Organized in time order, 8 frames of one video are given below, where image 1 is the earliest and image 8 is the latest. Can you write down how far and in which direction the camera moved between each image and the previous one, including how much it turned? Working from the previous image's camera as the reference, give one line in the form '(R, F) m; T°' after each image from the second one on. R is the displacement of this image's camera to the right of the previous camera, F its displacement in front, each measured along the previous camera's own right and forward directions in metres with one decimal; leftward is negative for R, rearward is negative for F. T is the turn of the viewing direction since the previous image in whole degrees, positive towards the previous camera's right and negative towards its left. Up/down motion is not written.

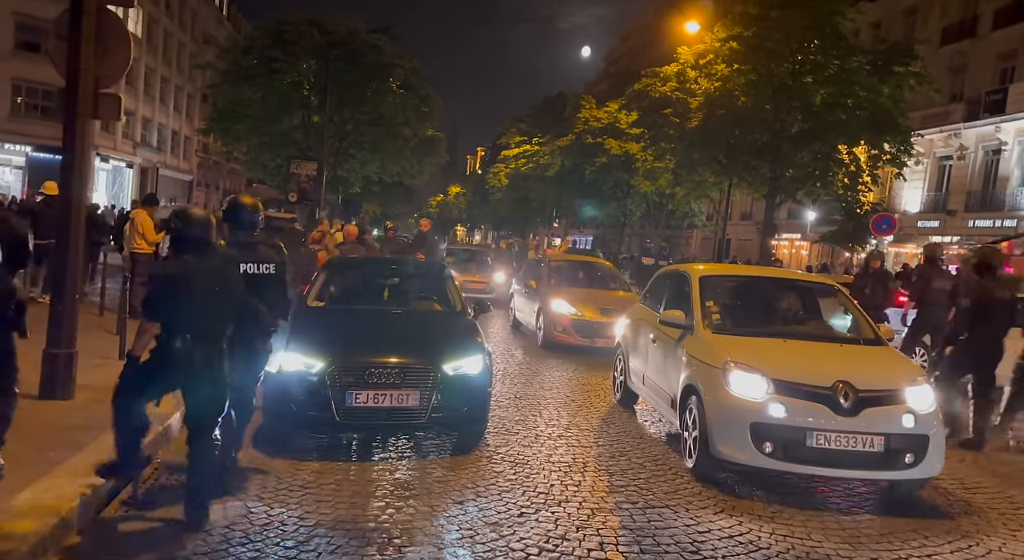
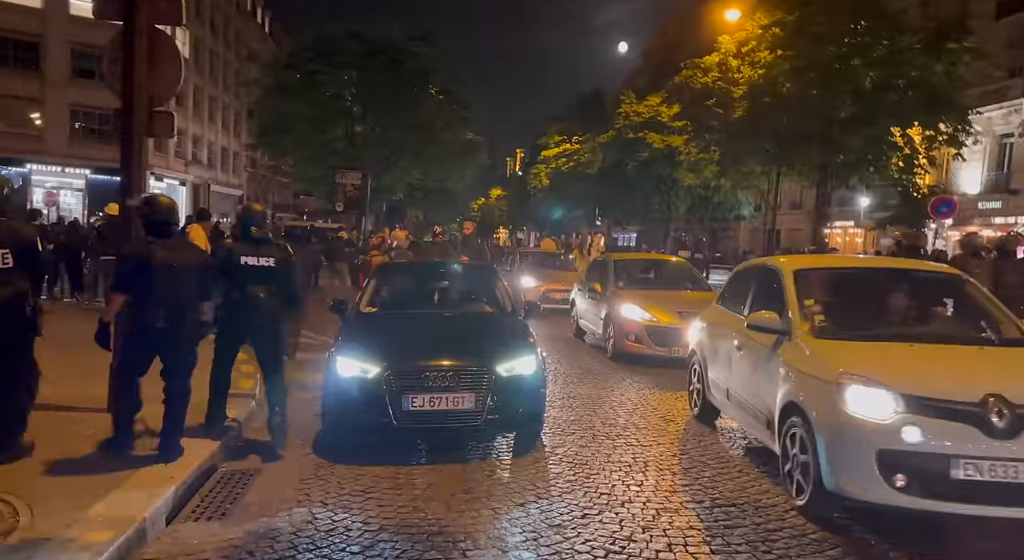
(0.0, 0.0) m; -3°
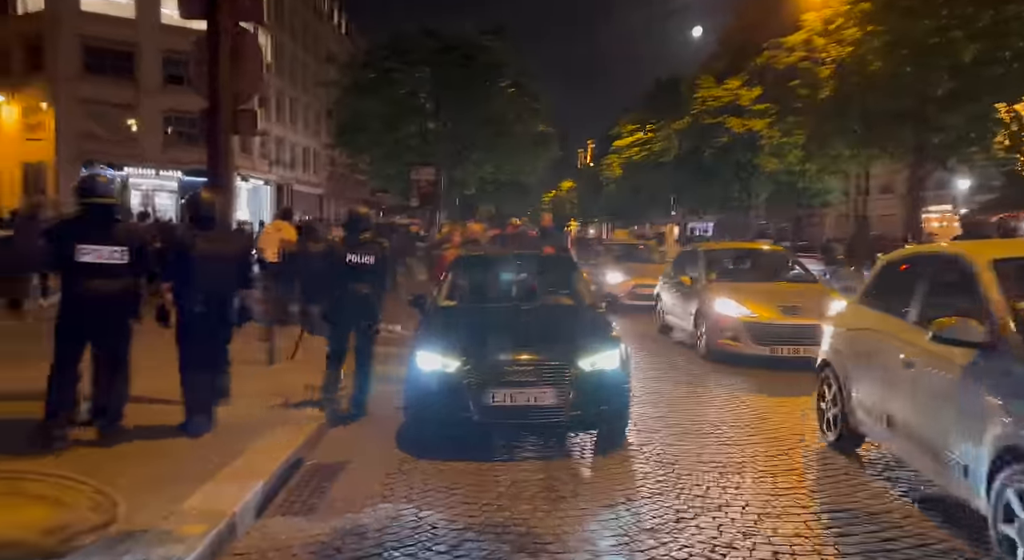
(0.0, +0.1) m; -5°
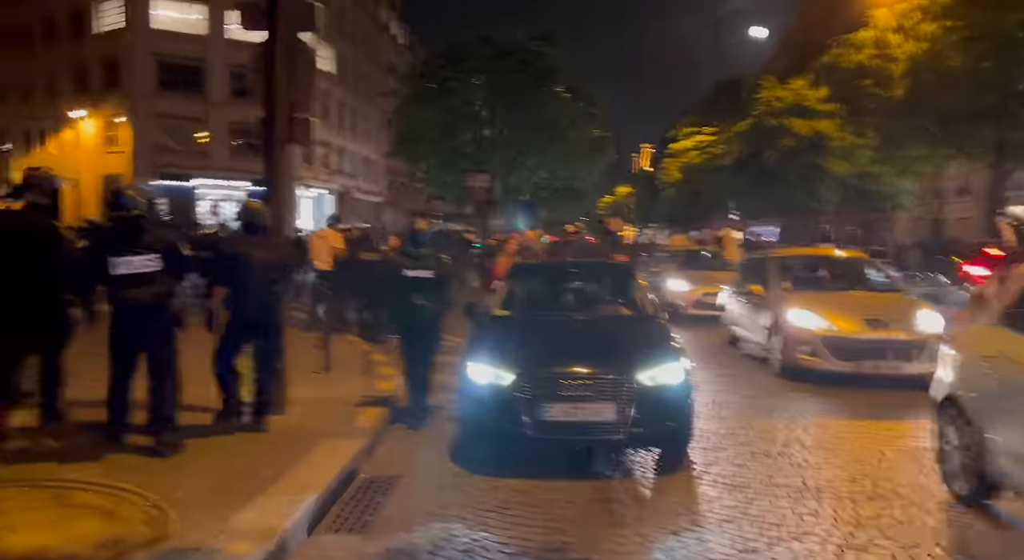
(0.0, +0.2) m; -4°
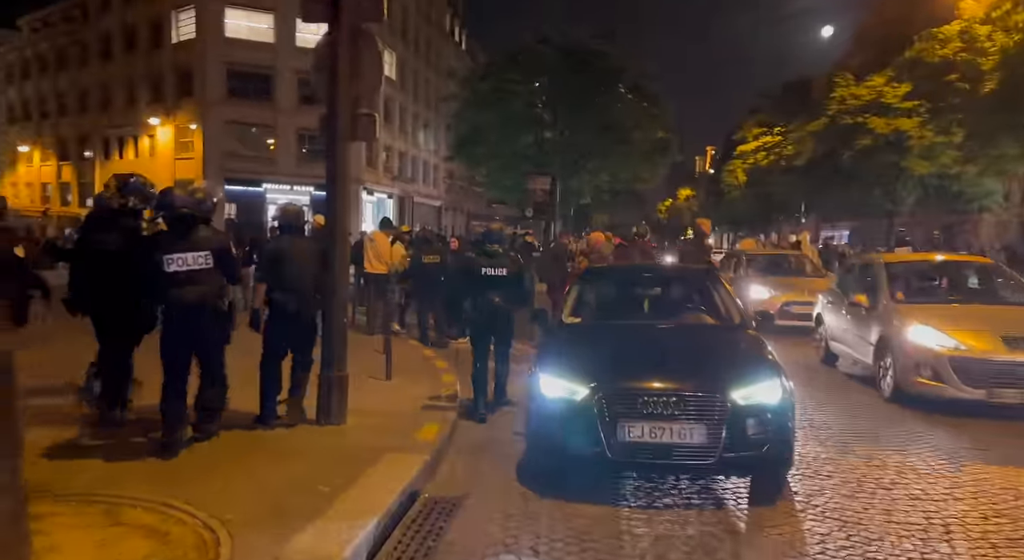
(-0.1, +0.4) m; -4°
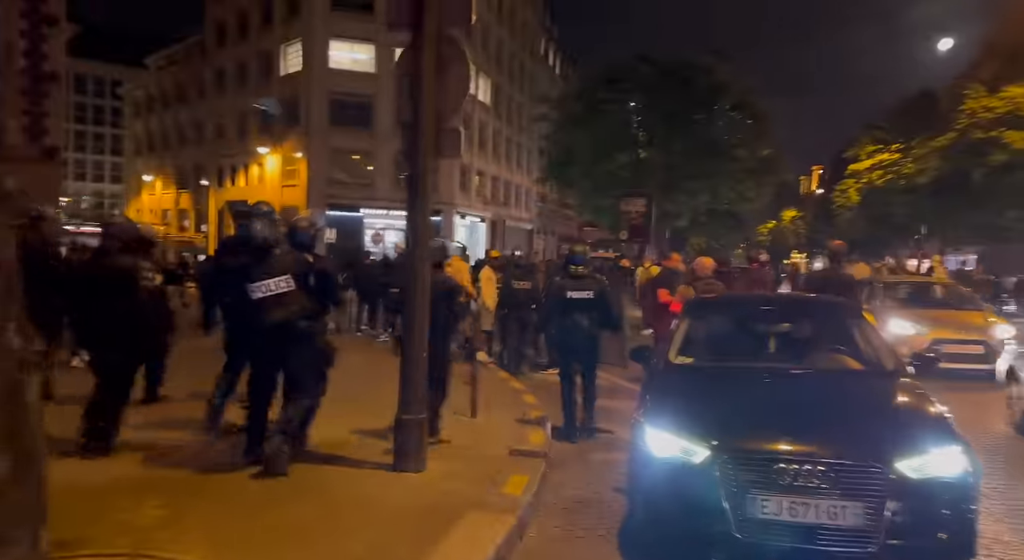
(0.0, +0.8) m; -7°
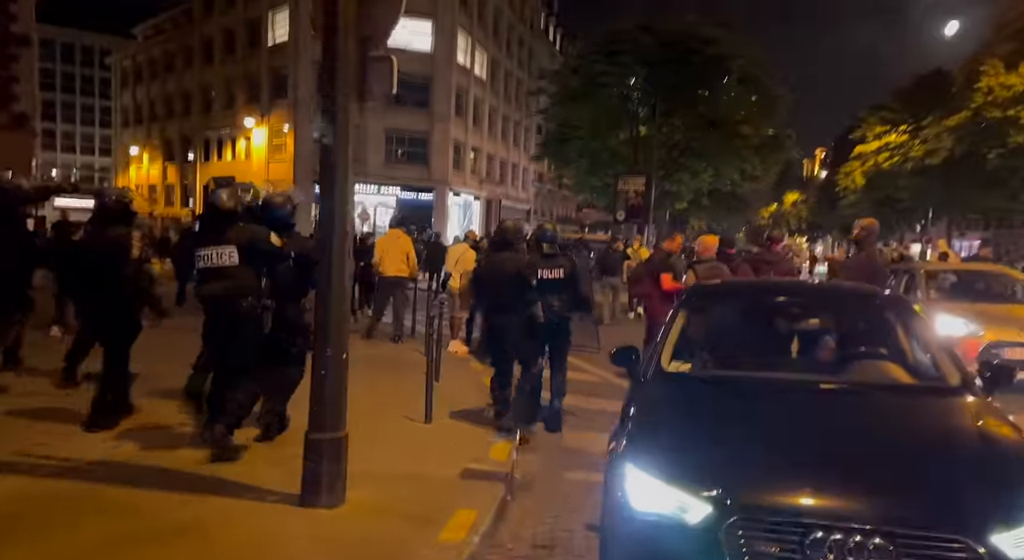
(+0.3, +1.4) m; 0°
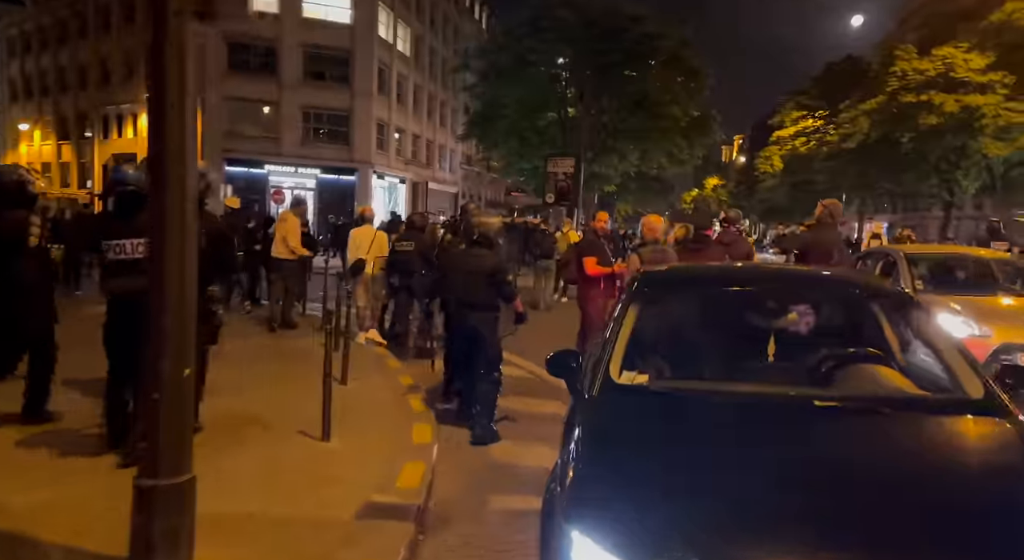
(+0.1, +1.1) m; +5°
